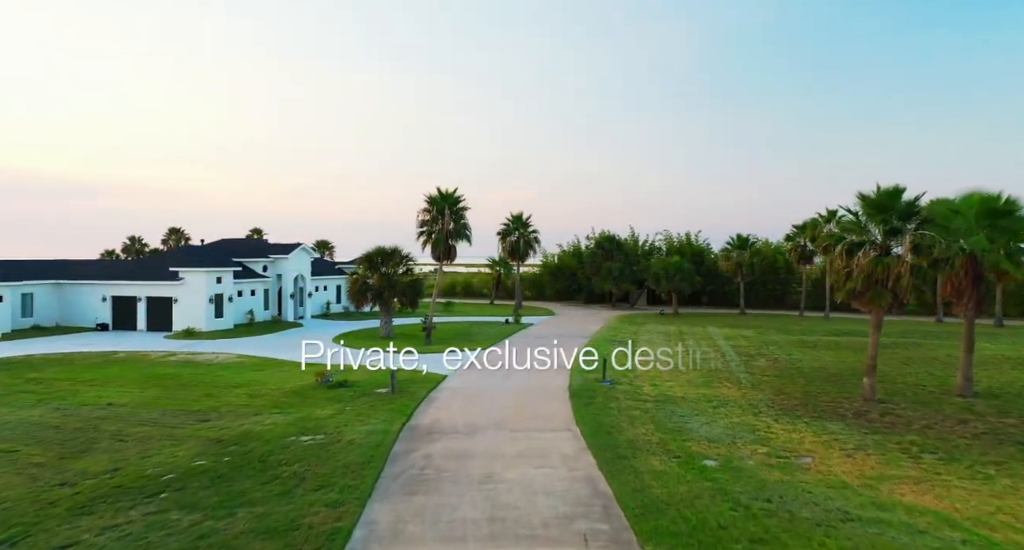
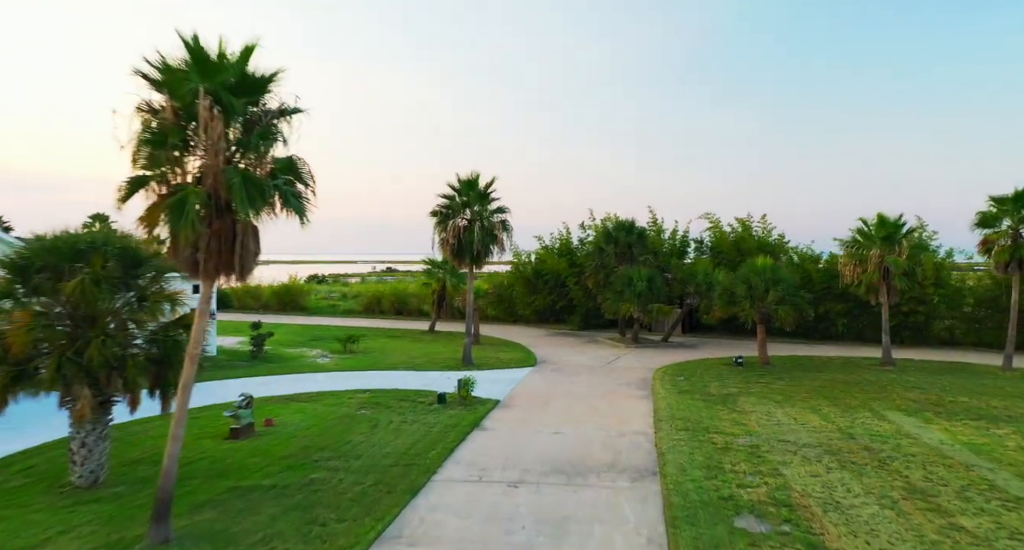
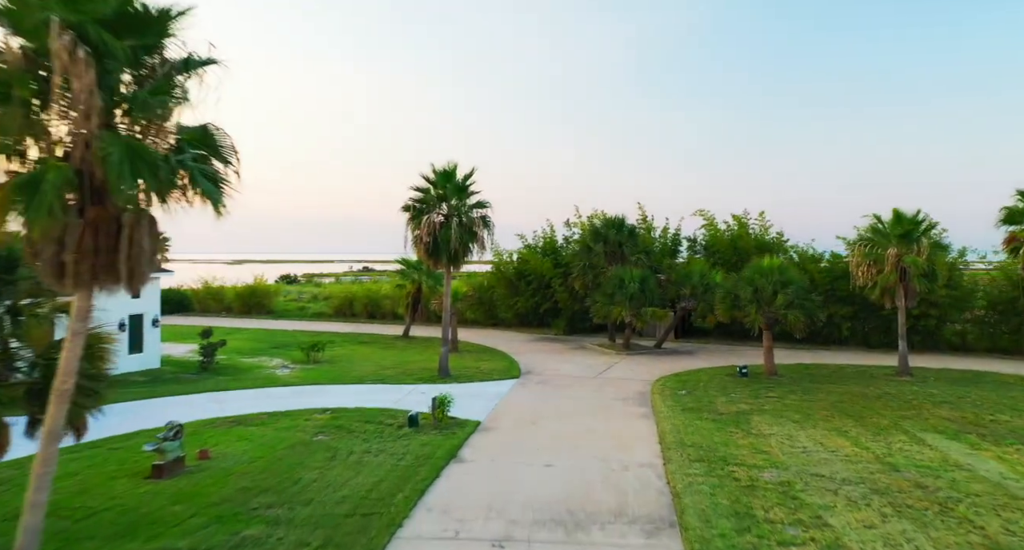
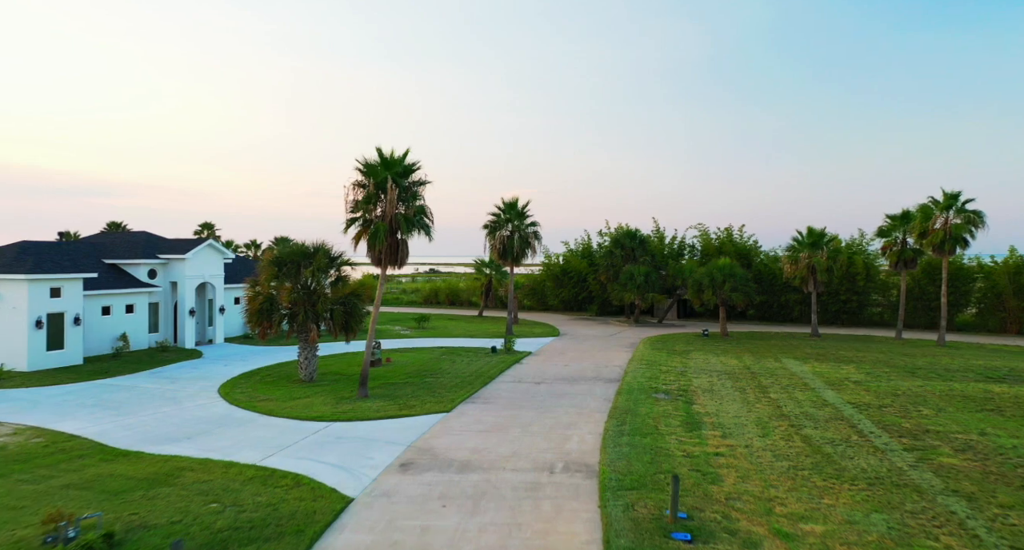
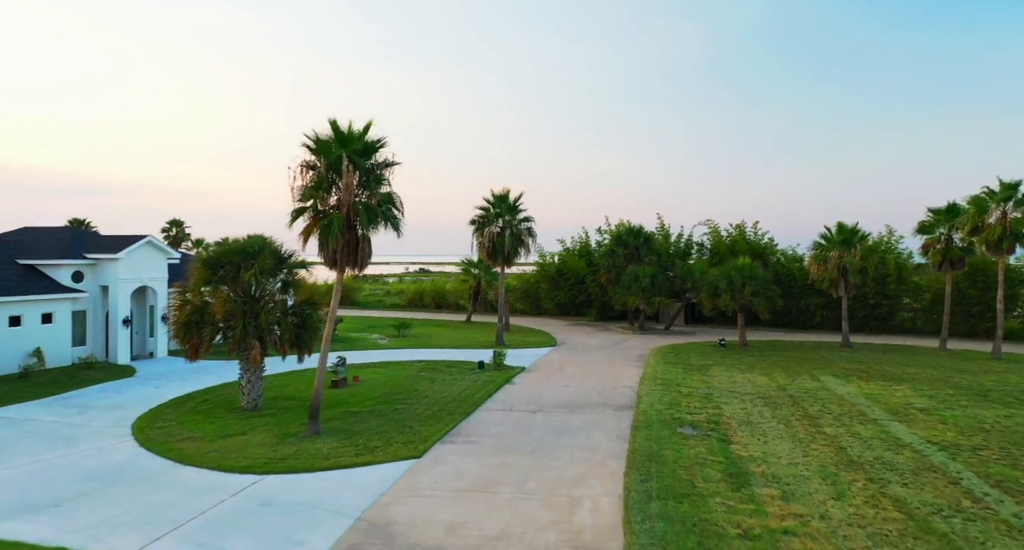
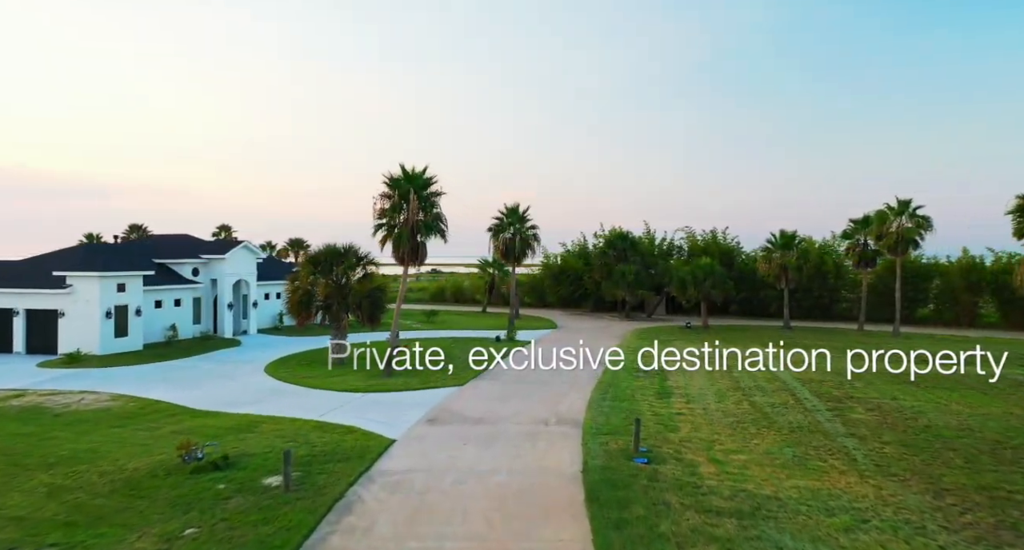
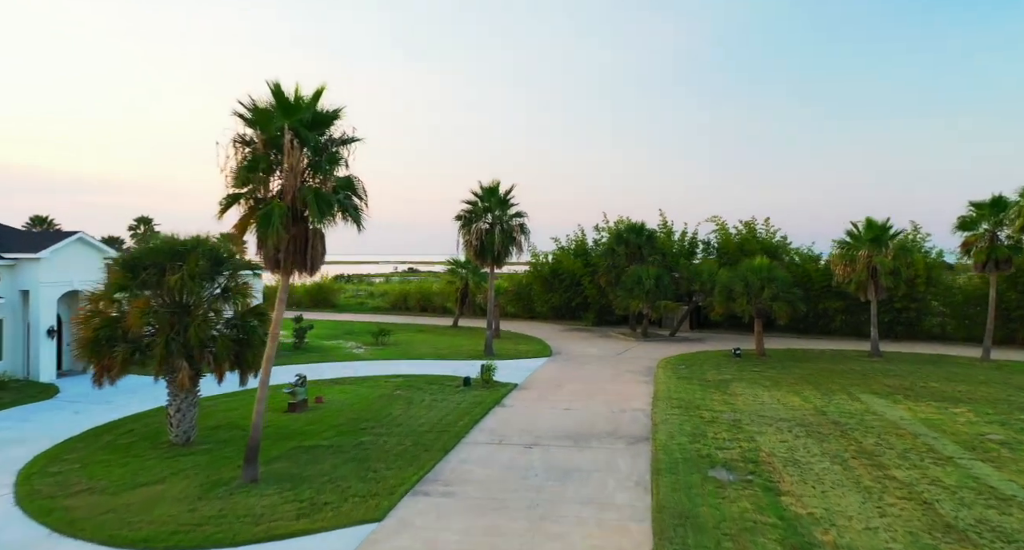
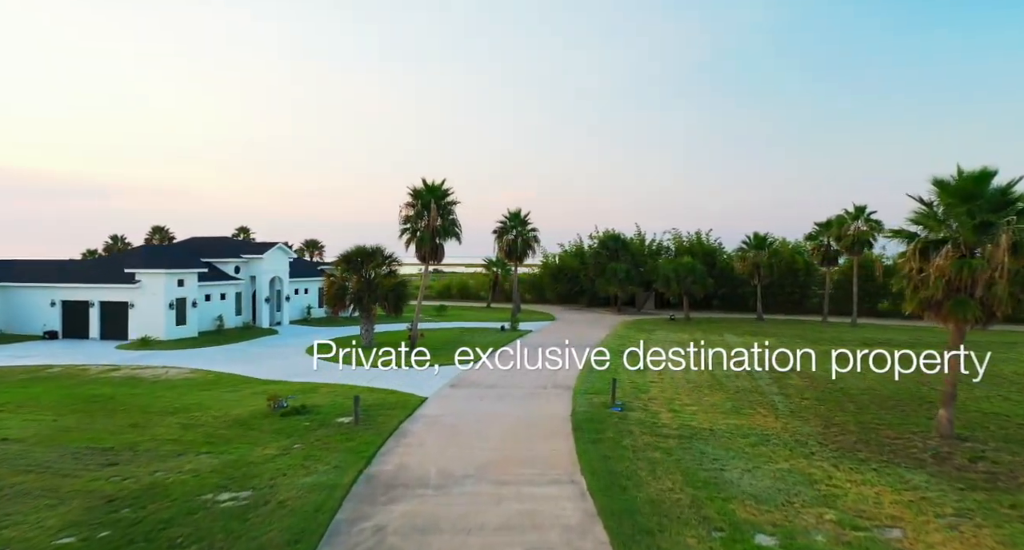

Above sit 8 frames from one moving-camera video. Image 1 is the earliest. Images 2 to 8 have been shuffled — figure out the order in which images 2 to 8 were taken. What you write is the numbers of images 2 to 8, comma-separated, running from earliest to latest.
8, 6, 4, 5, 7, 2, 3
